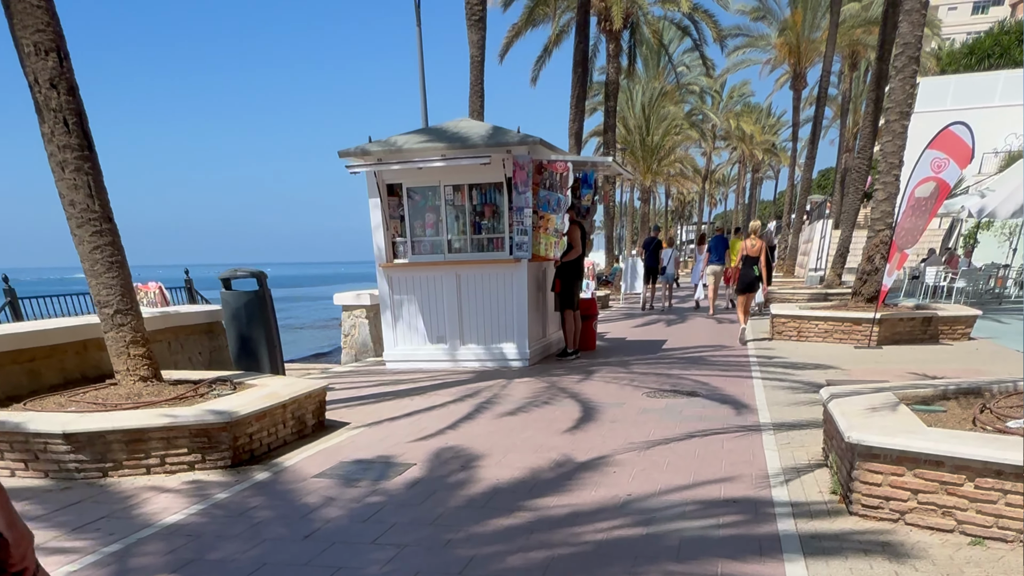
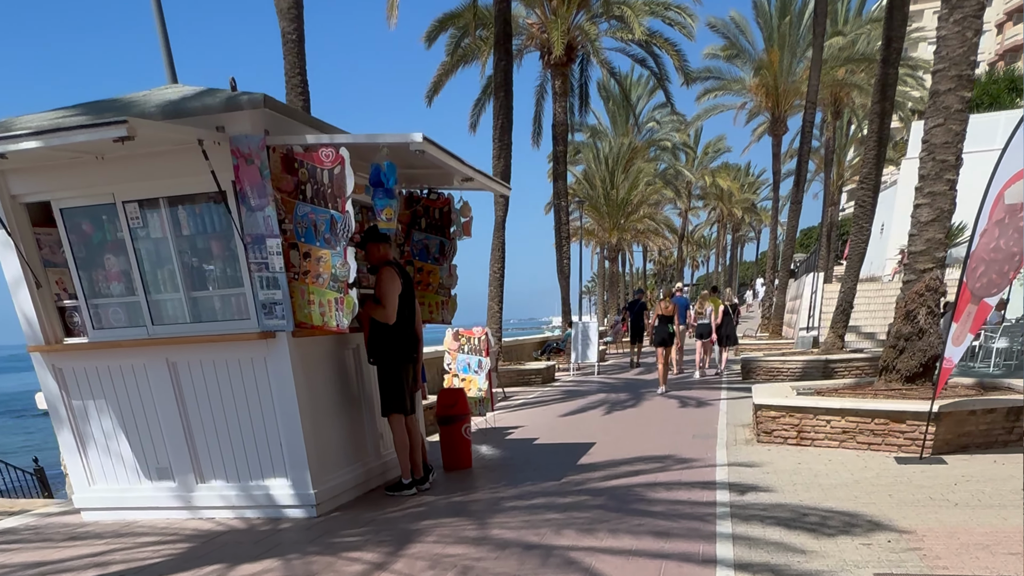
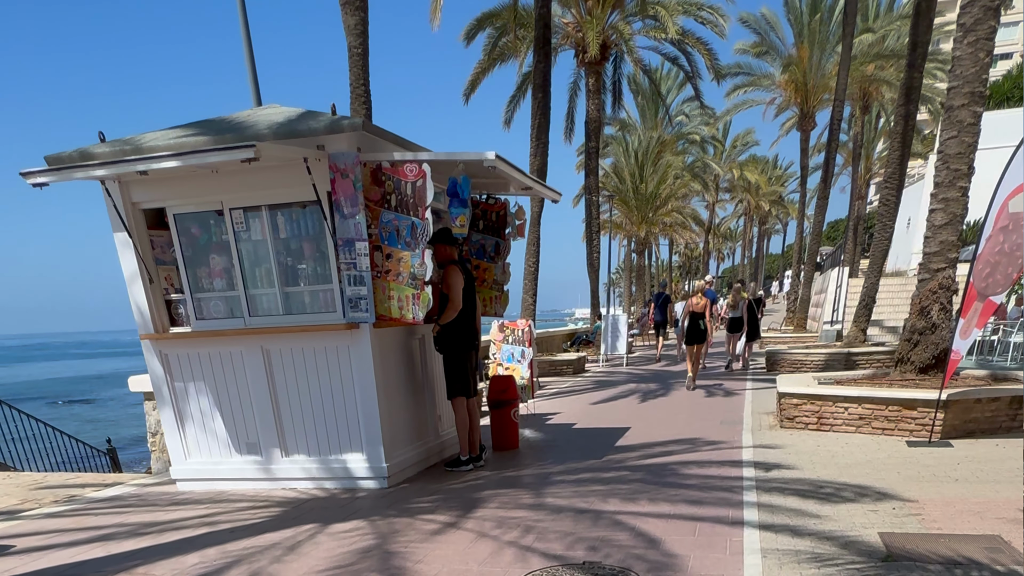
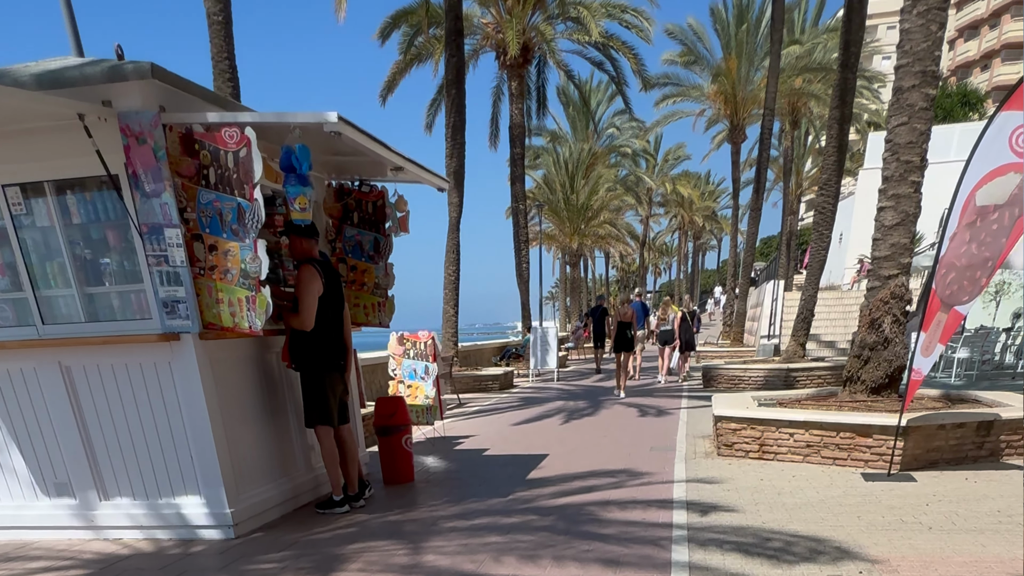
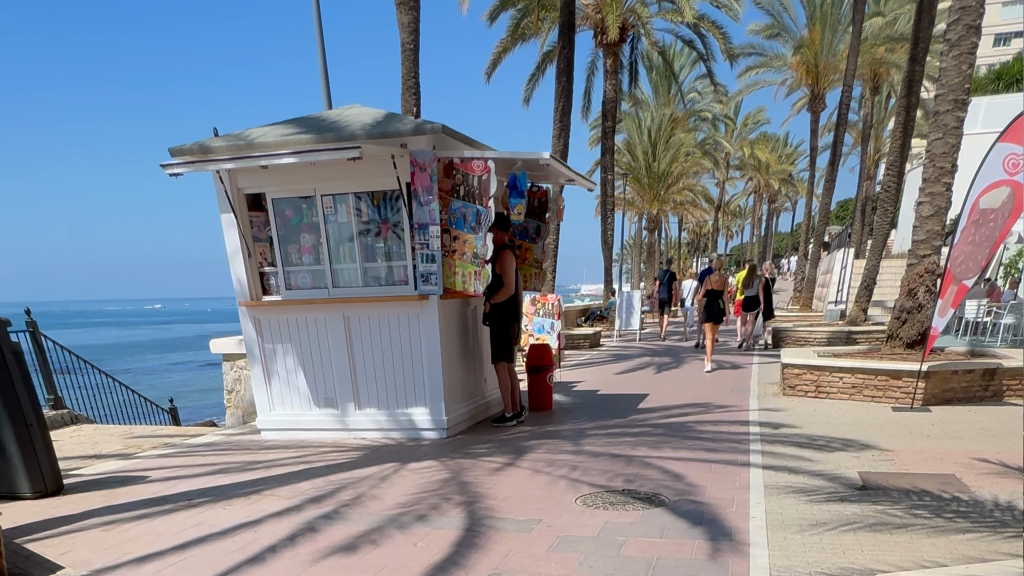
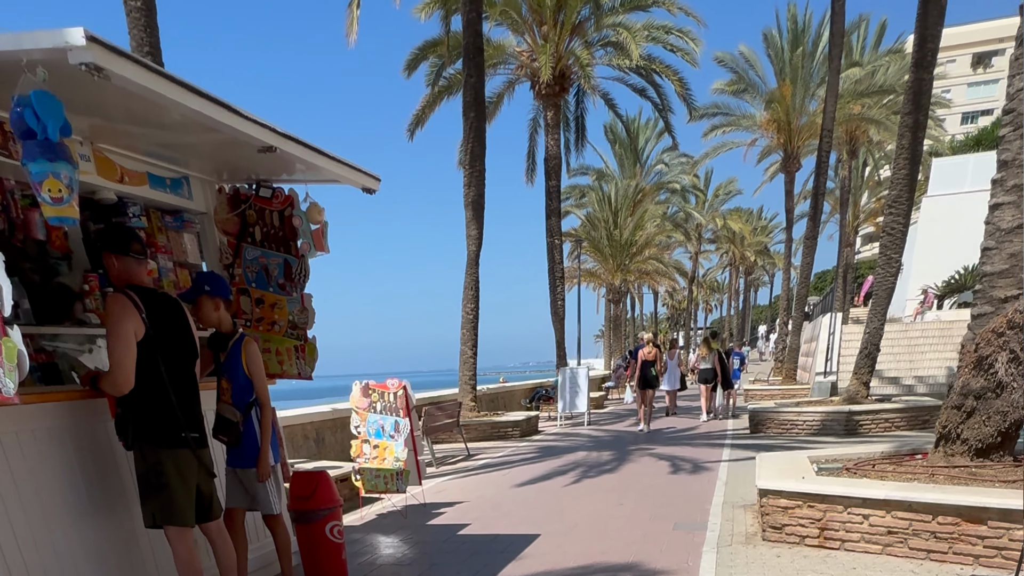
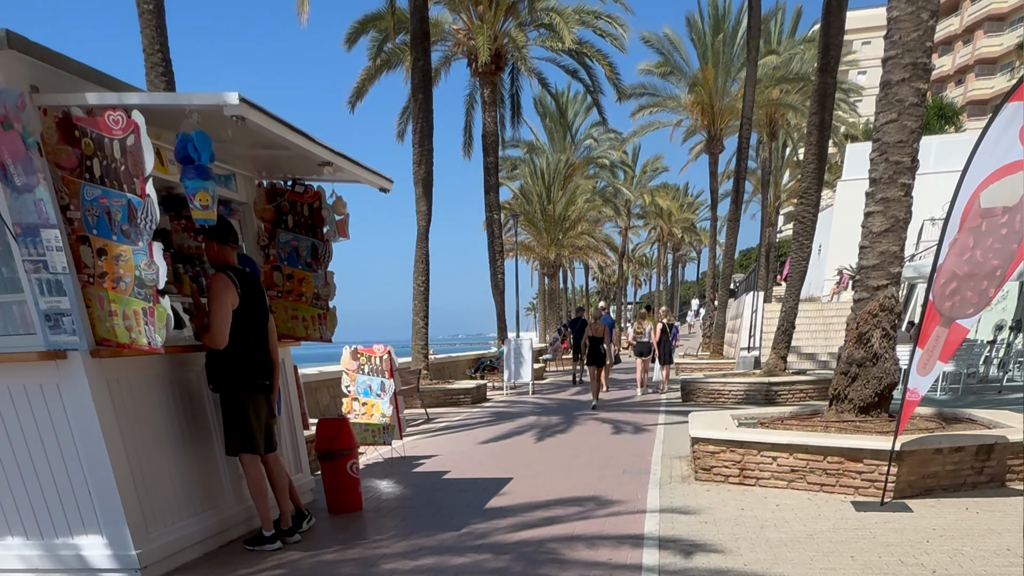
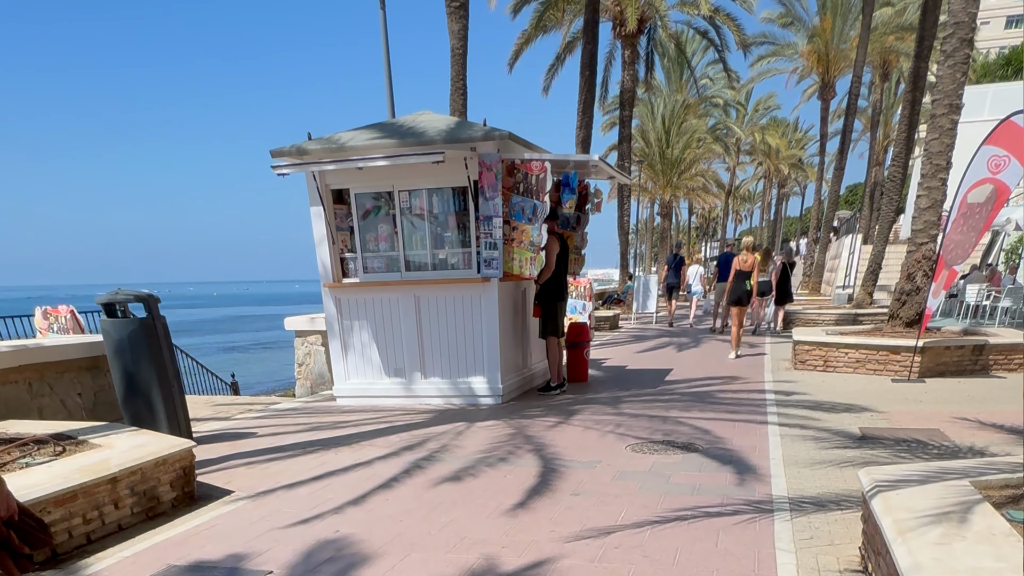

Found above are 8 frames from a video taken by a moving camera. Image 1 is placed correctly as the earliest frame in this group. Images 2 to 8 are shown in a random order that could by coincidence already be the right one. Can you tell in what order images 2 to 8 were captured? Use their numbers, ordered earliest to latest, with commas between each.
8, 5, 3, 2, 4, 7, 6
